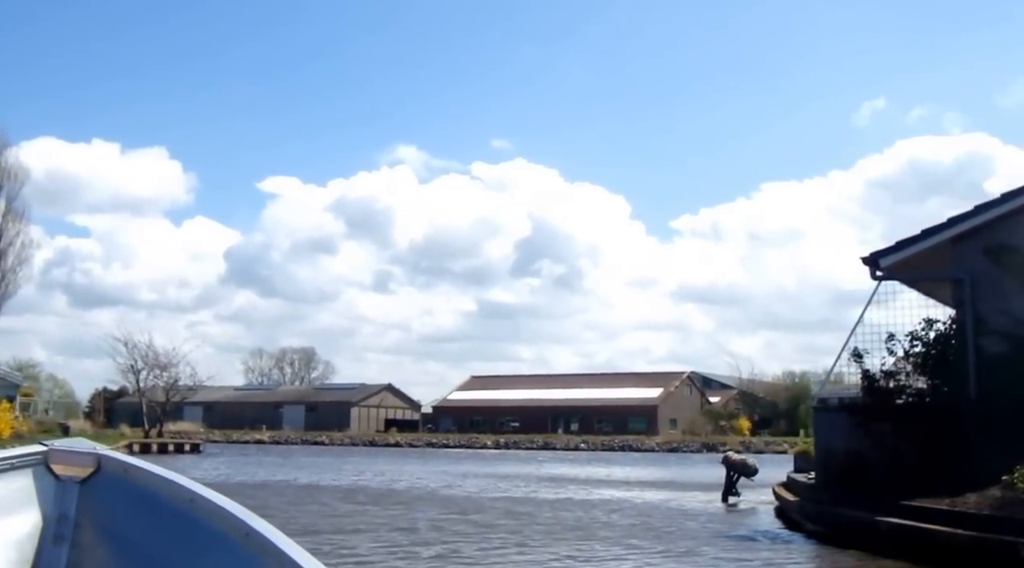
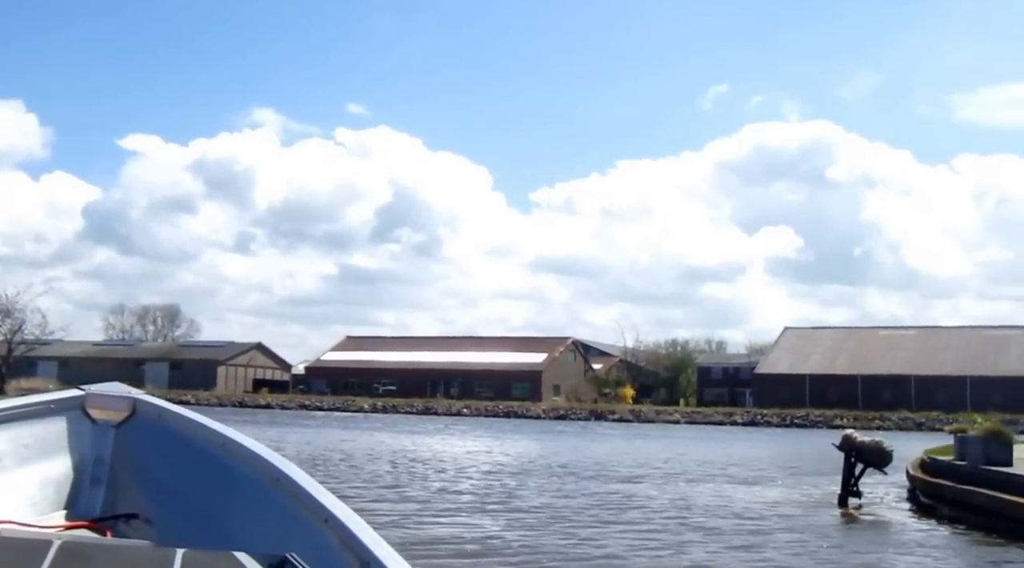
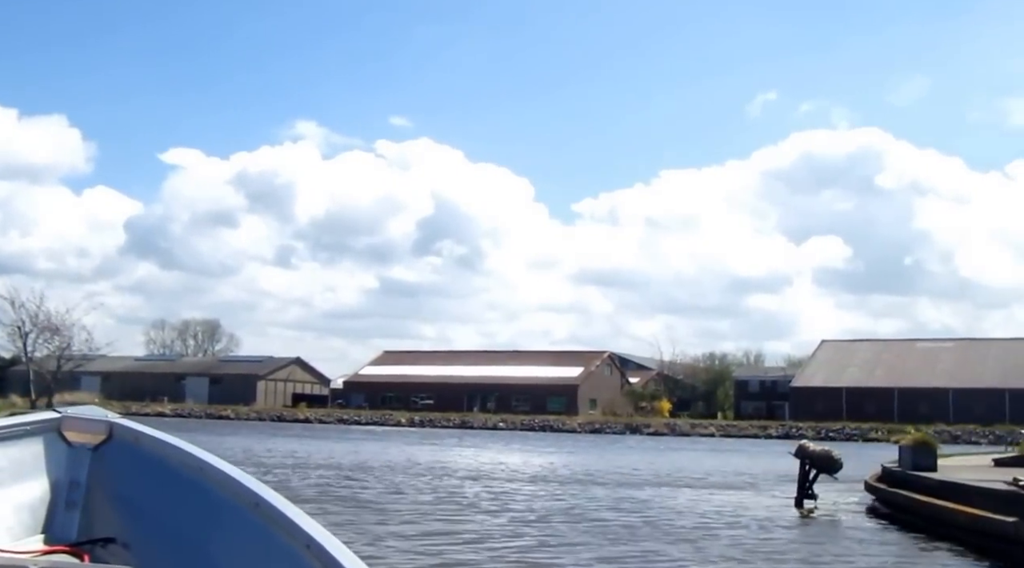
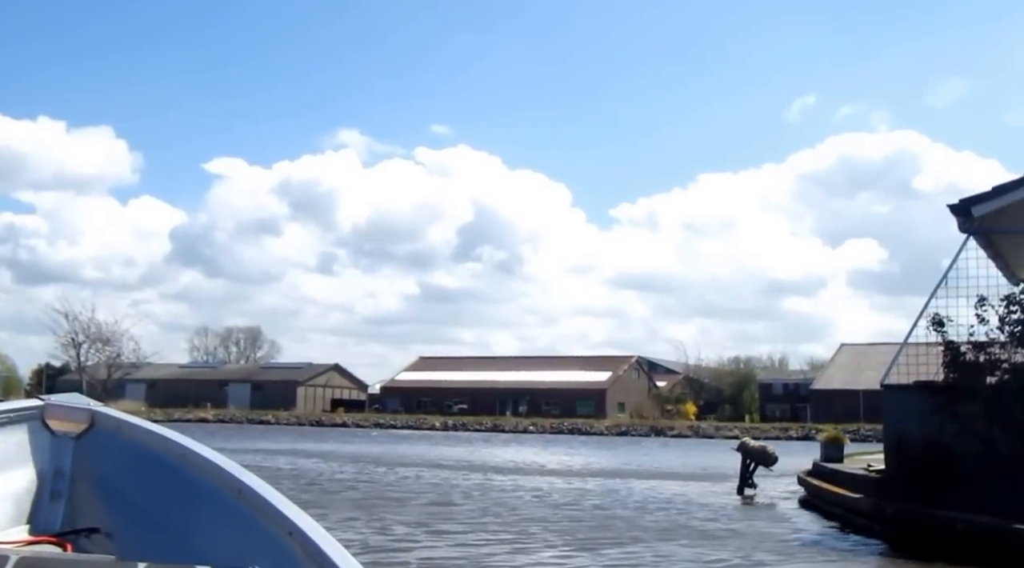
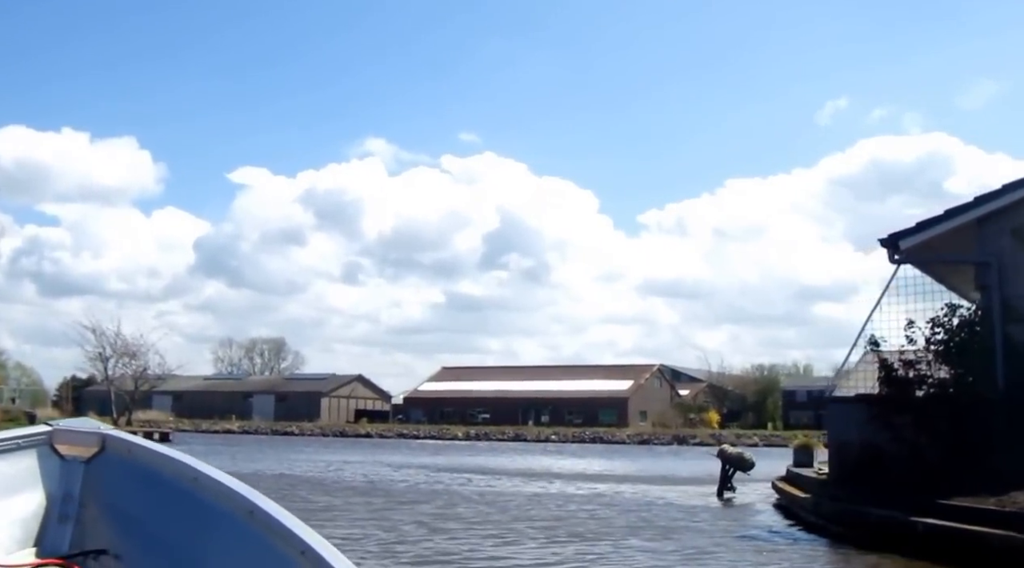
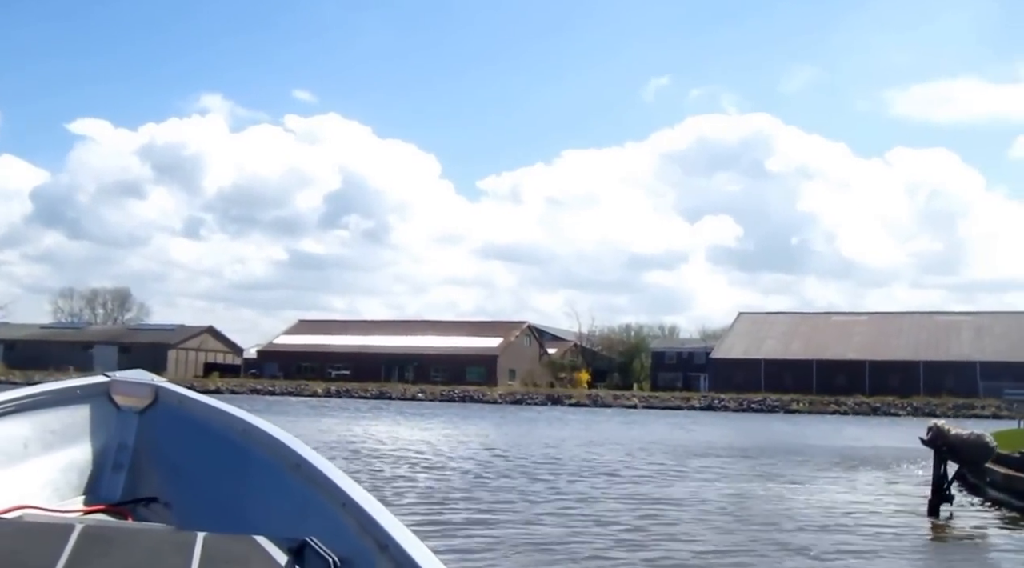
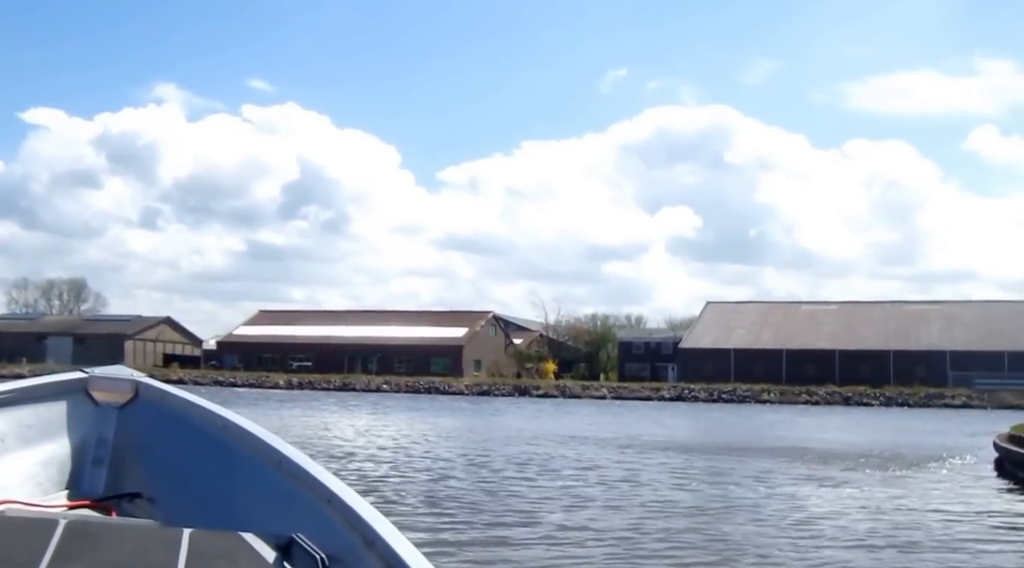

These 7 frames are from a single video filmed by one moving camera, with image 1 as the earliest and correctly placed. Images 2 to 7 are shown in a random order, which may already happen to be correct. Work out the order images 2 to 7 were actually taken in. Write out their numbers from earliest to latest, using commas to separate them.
5, 4, 3, 2, 6, 7
